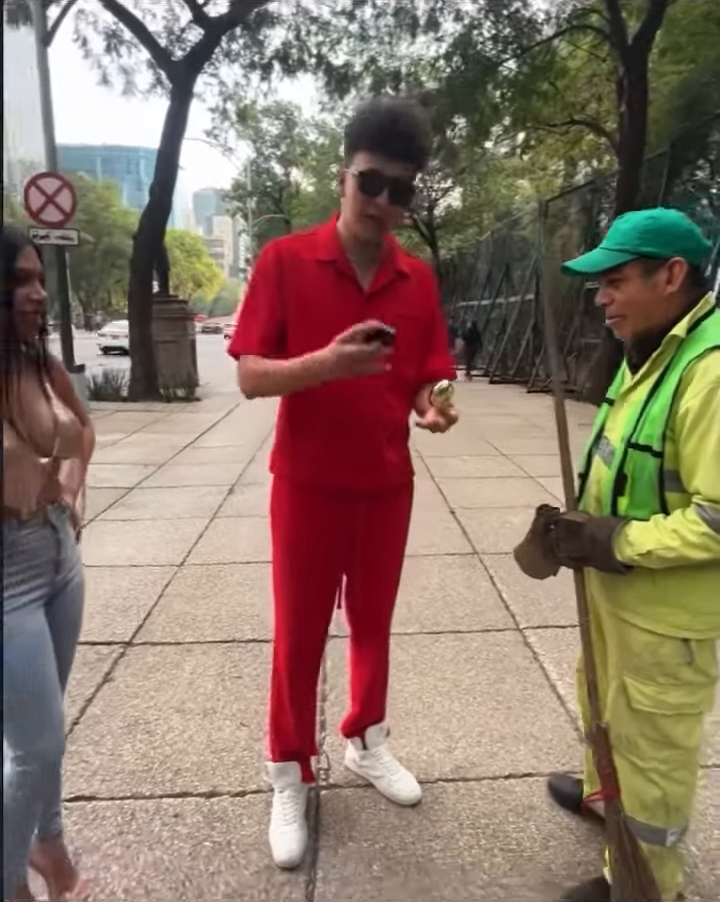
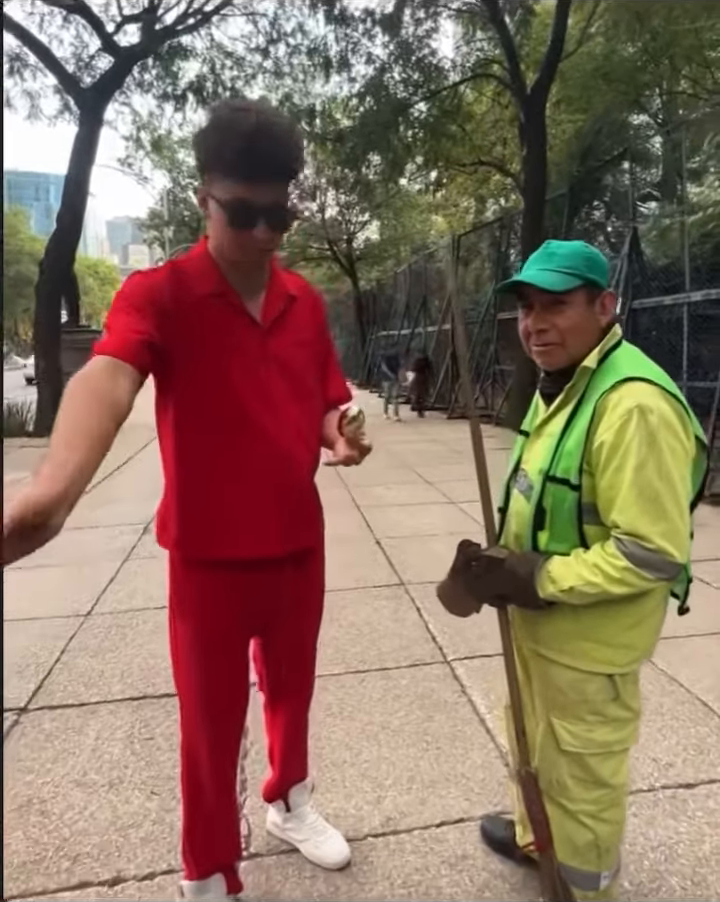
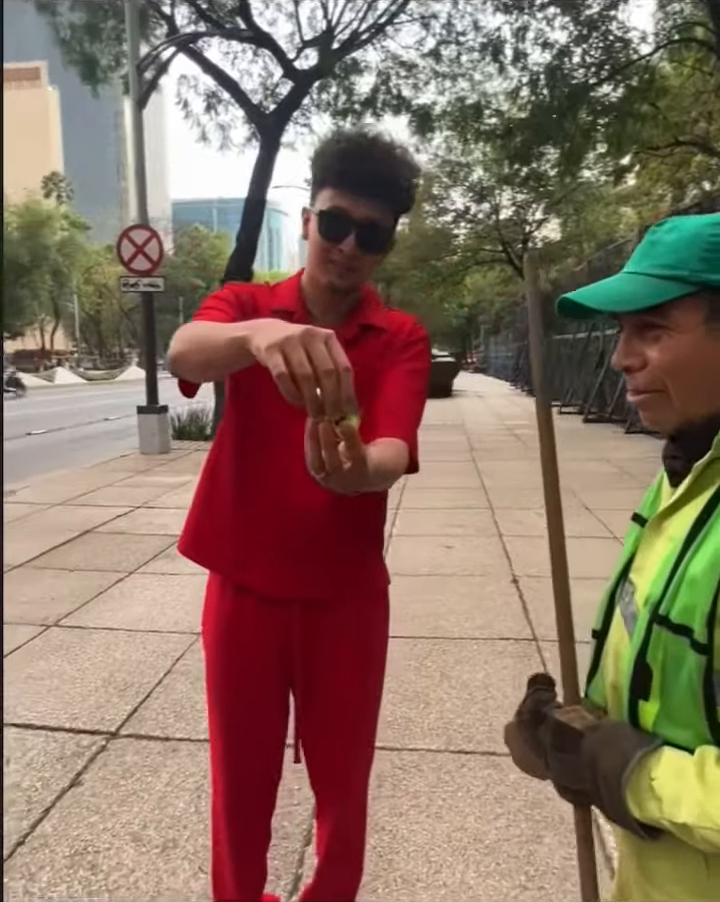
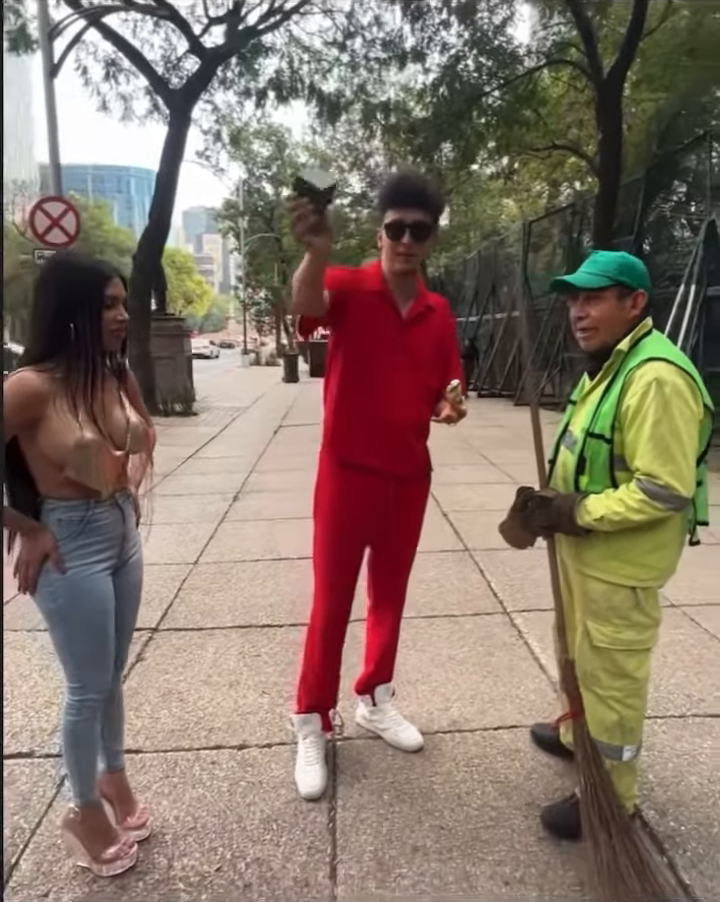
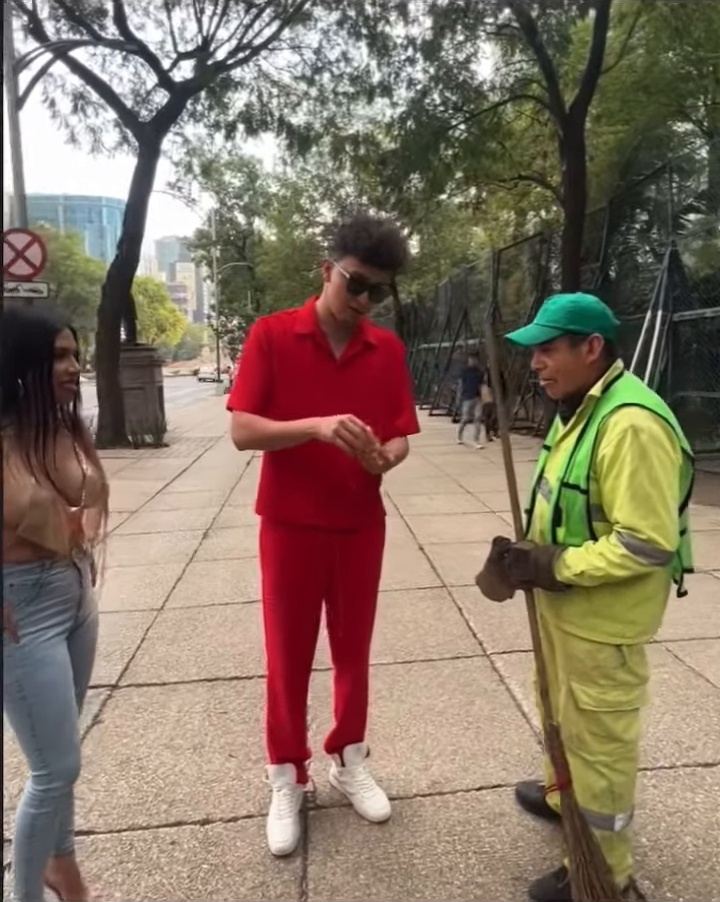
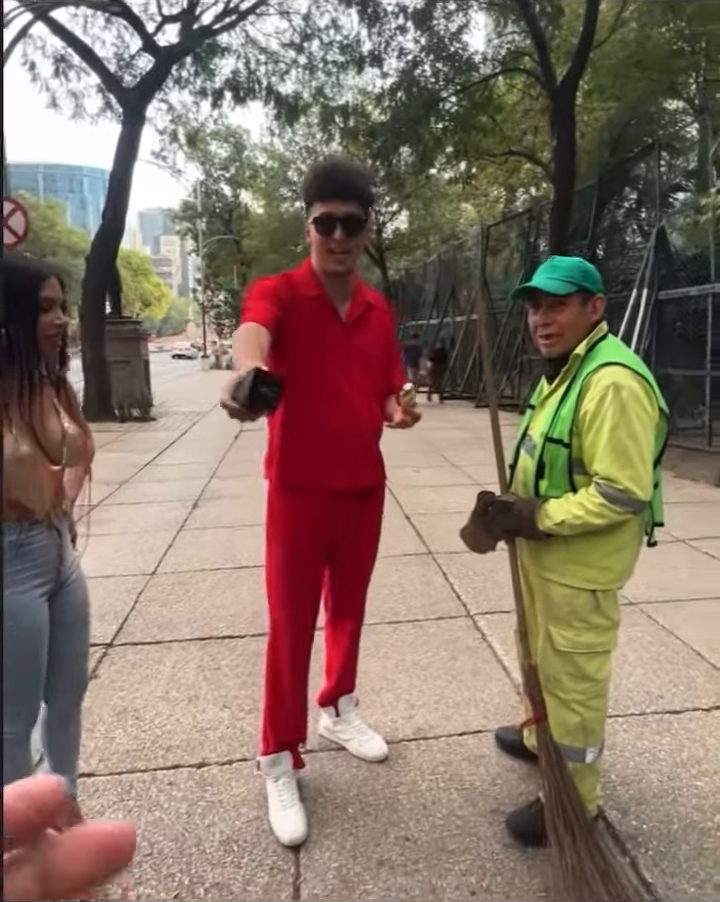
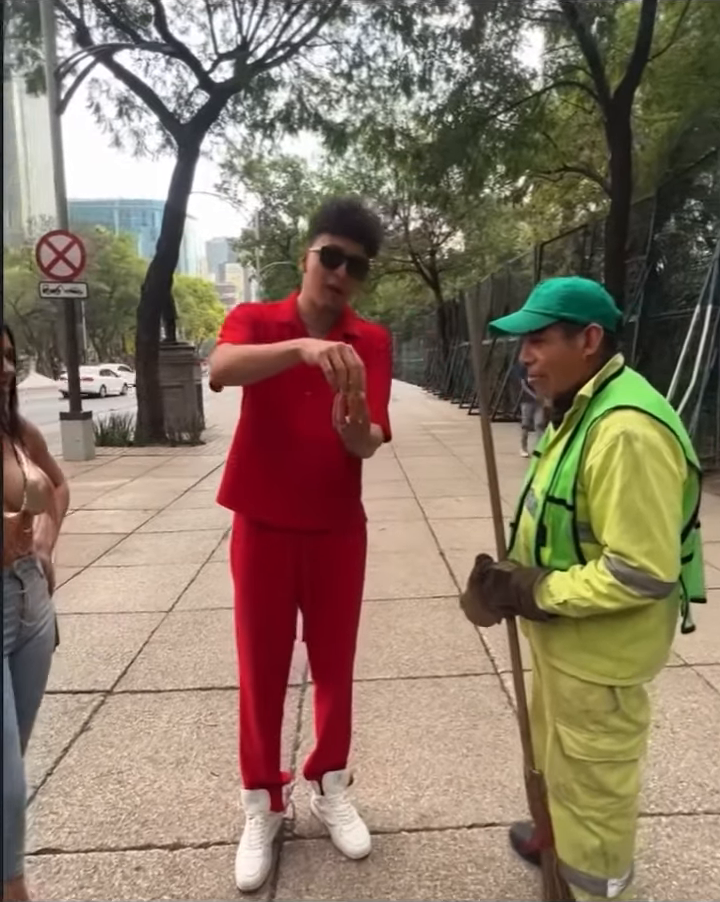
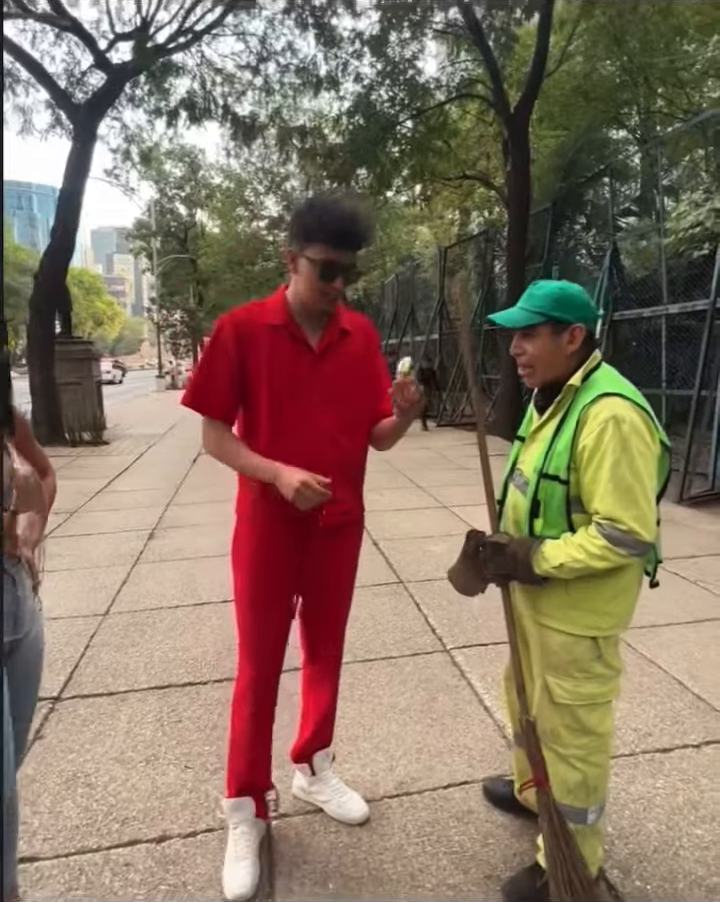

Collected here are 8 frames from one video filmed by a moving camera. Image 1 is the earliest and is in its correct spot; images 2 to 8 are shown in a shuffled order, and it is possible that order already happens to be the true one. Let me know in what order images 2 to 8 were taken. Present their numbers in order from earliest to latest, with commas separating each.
4, 6, 2, 8, 5, 7, 3
